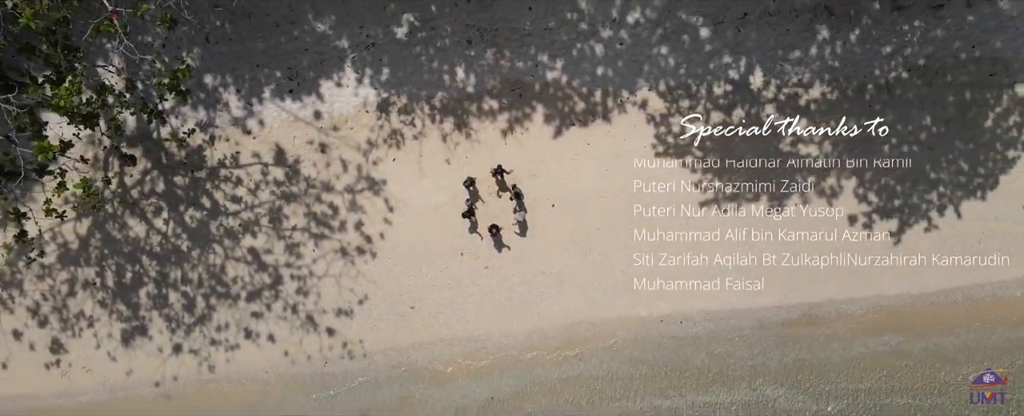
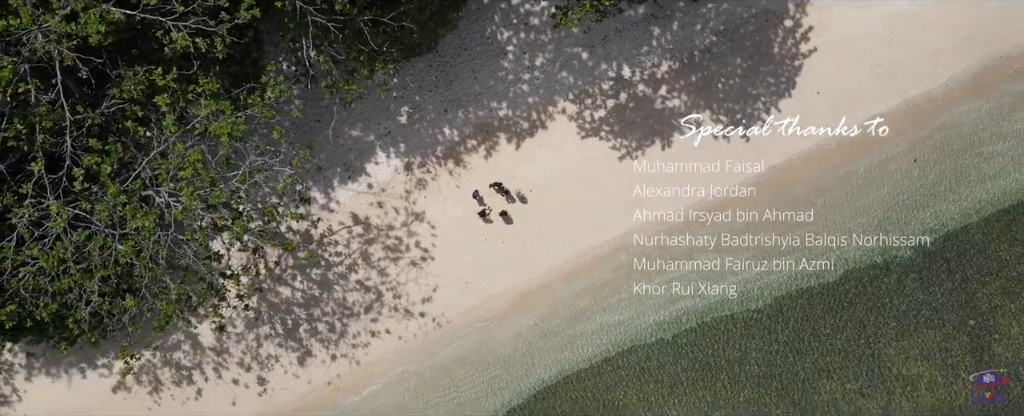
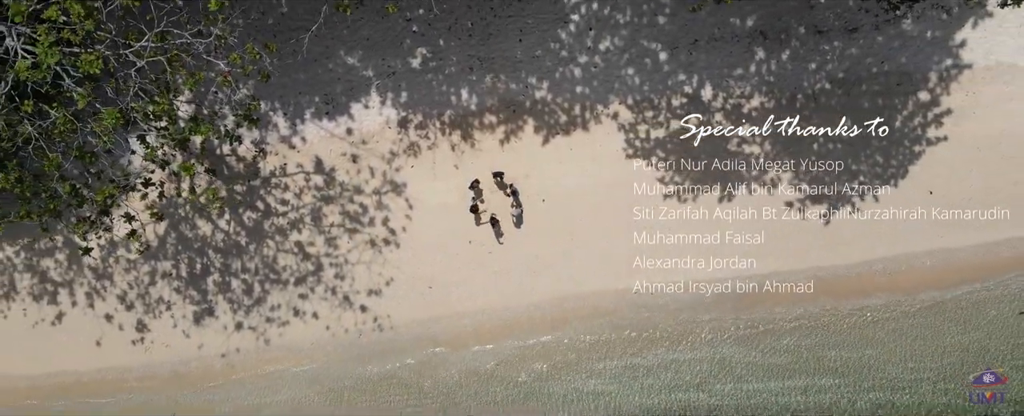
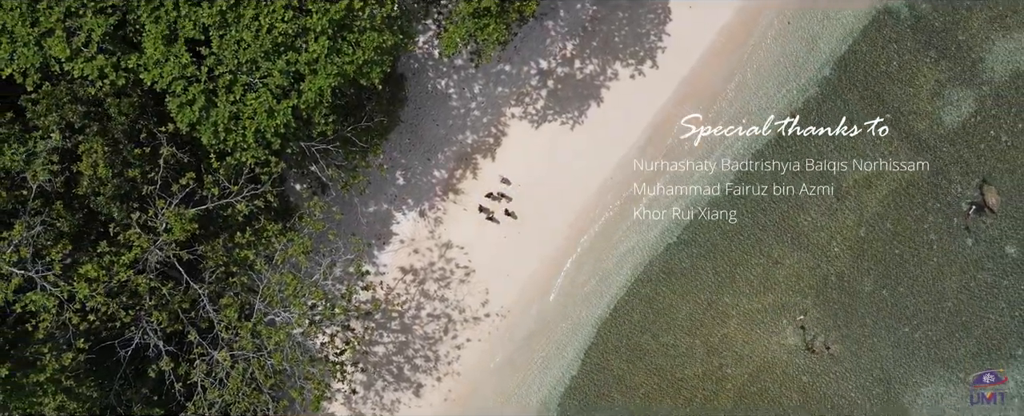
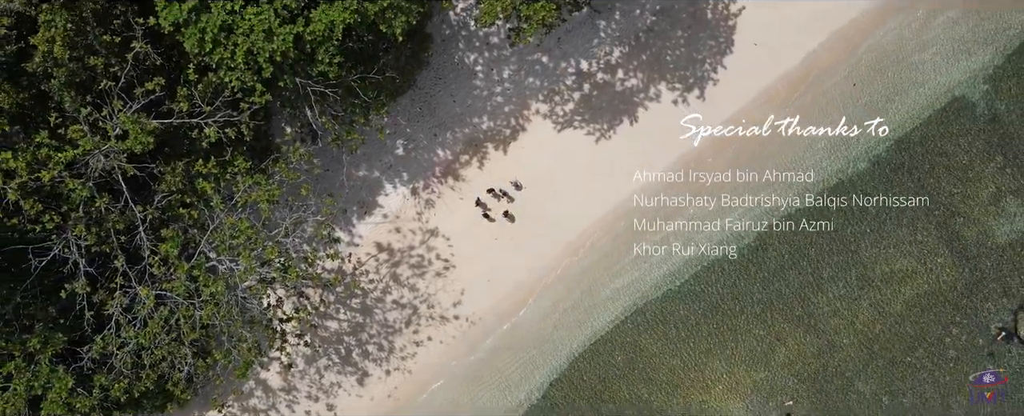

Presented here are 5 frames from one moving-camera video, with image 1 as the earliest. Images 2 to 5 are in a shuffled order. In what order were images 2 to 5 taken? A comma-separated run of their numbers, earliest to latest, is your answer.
3, 2, 5, 4
